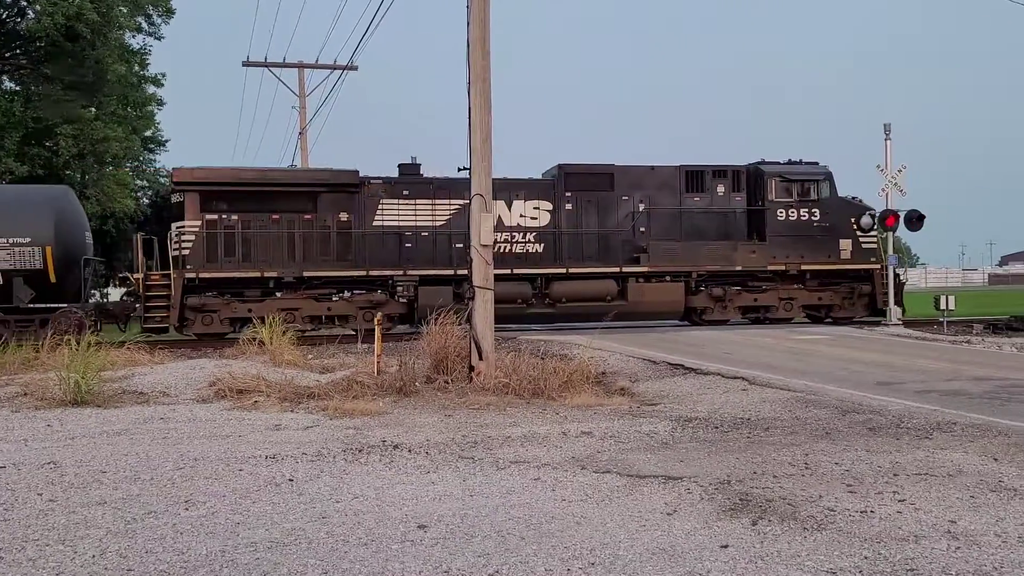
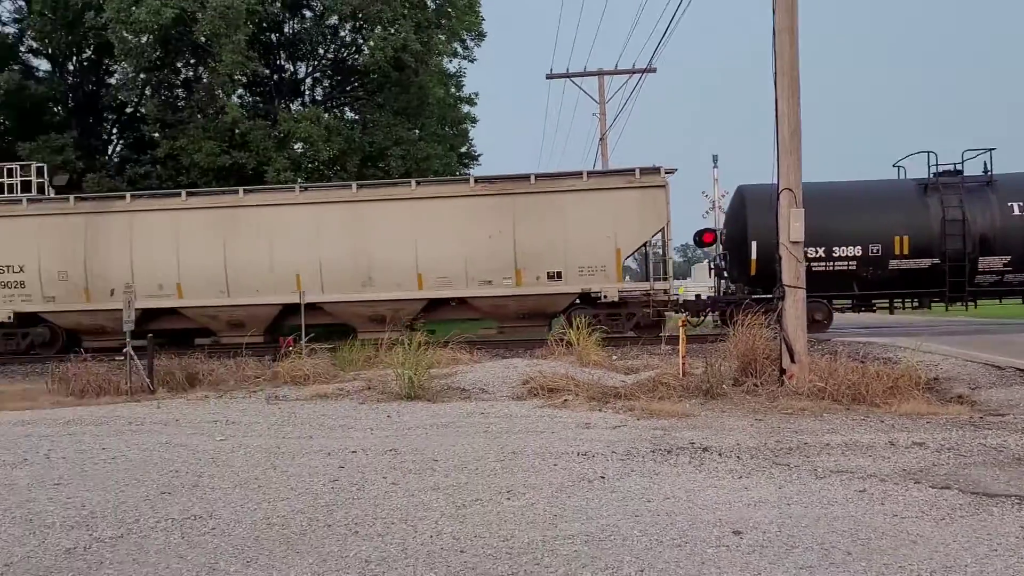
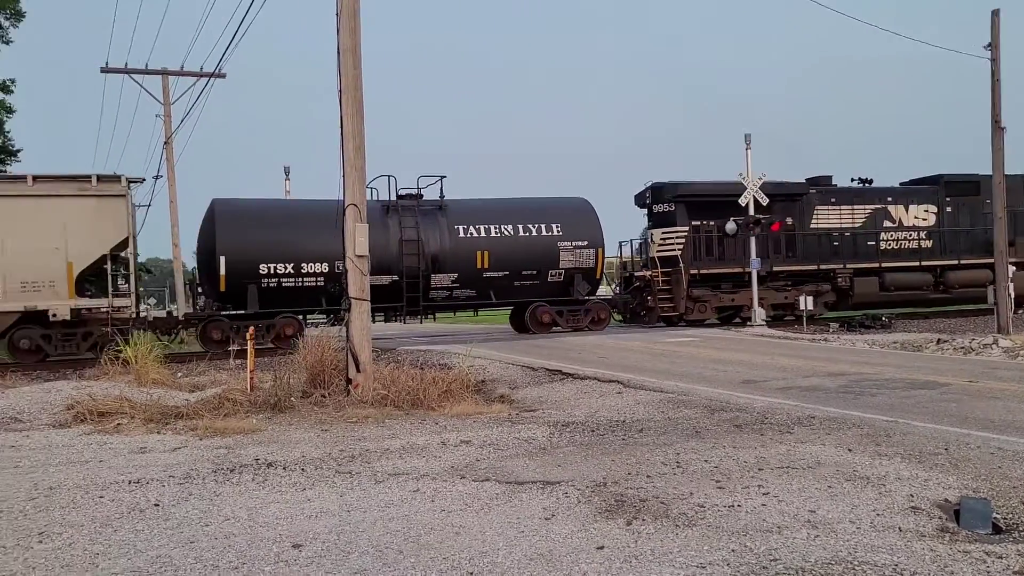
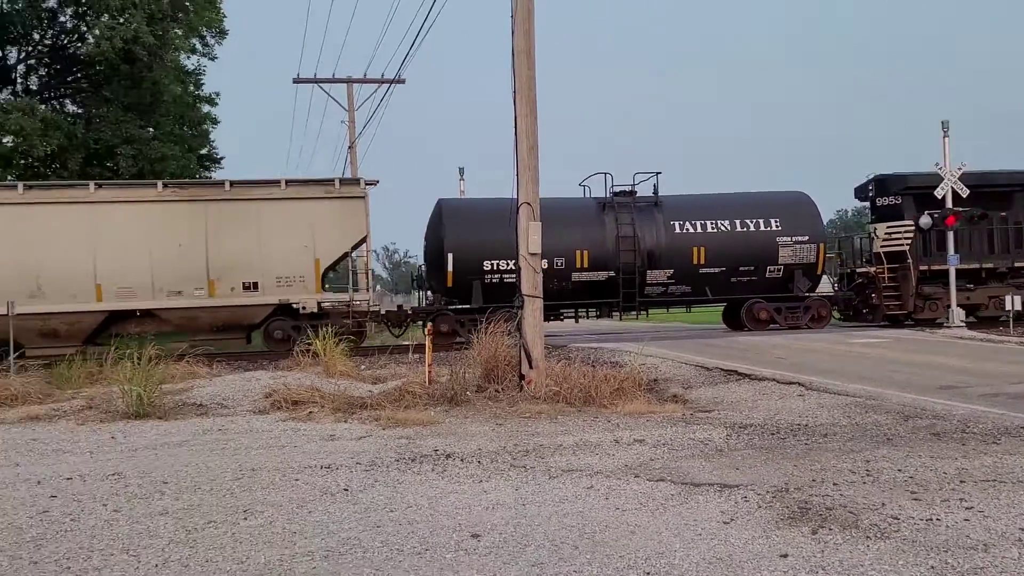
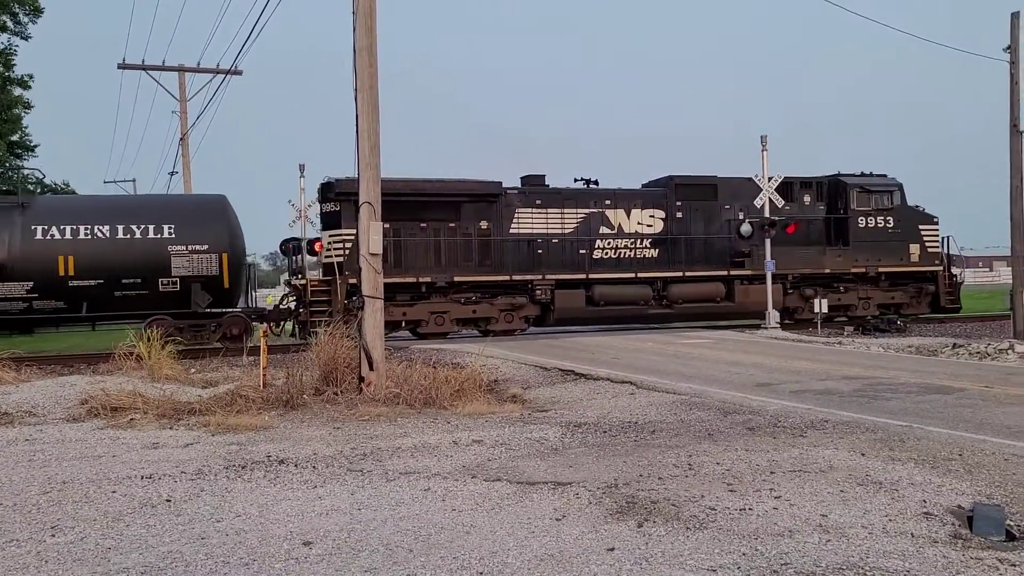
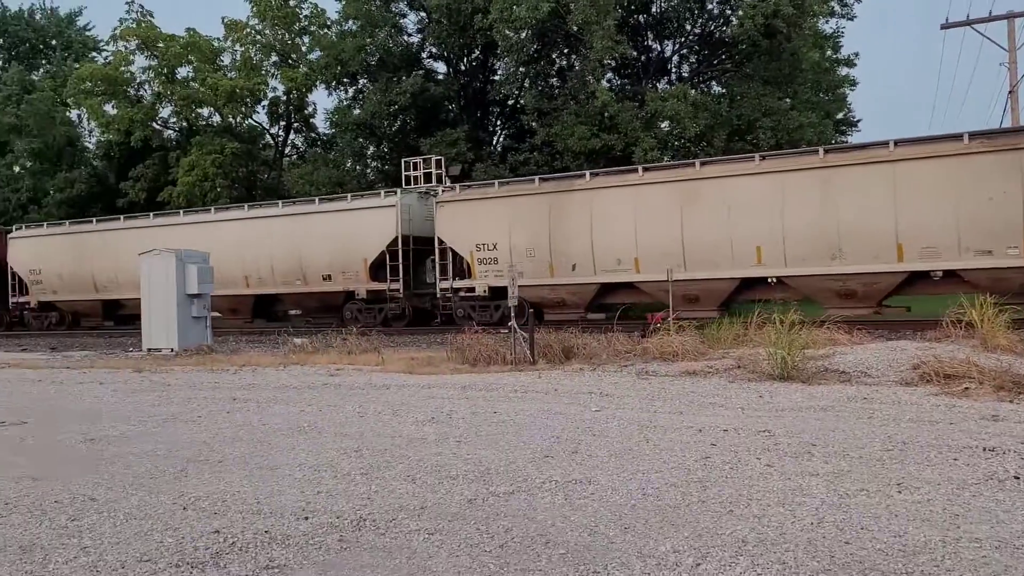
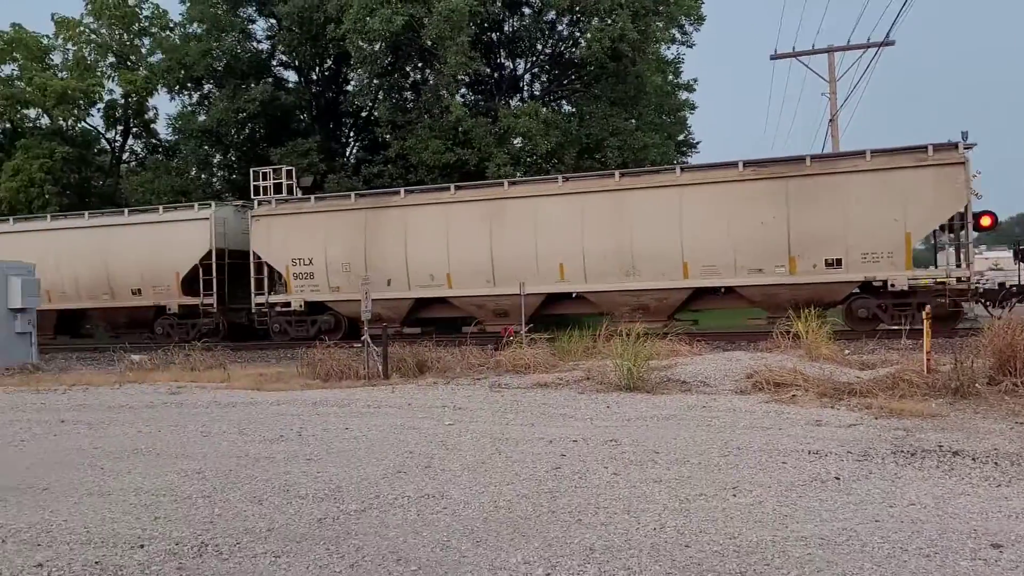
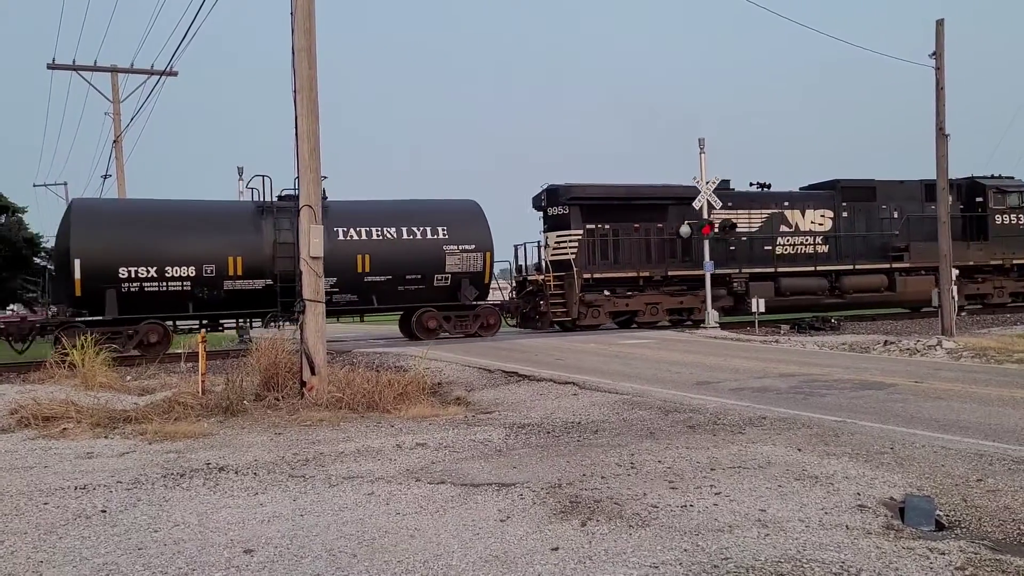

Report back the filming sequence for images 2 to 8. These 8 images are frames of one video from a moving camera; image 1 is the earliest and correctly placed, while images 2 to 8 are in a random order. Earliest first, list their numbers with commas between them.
5, 8, 3, 4, 2, 7, 6
